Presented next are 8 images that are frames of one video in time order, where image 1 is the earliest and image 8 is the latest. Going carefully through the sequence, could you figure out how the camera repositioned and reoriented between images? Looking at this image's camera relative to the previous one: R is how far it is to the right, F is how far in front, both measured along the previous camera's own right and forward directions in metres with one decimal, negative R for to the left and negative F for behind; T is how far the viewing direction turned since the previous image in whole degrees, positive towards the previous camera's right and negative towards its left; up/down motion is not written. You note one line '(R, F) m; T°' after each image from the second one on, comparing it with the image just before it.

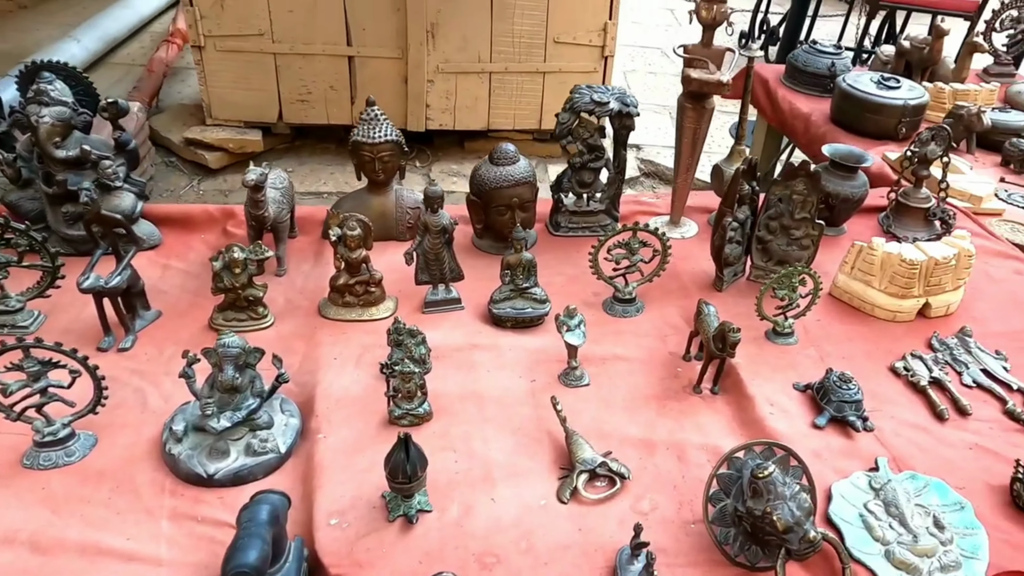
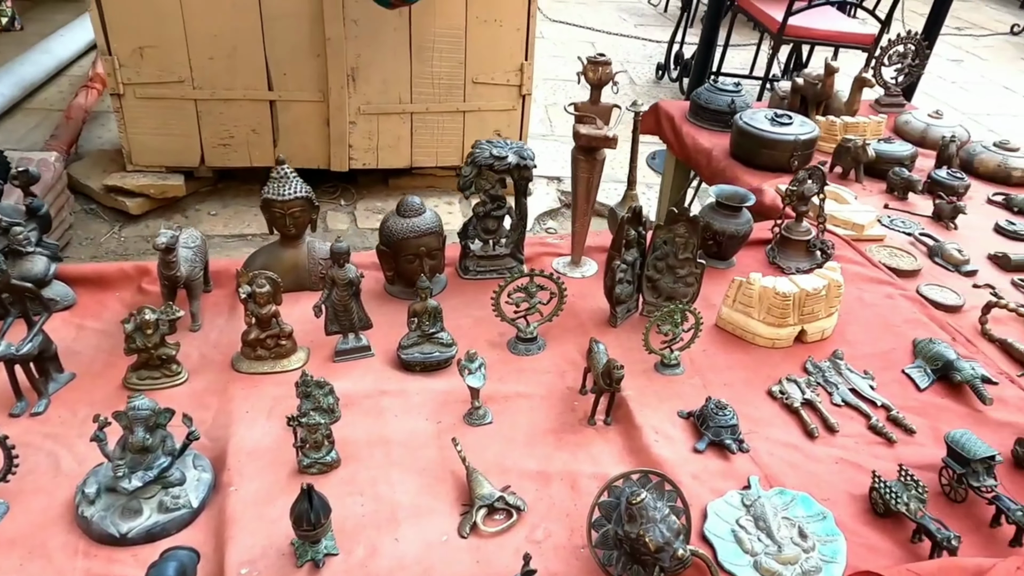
(+0.1, -0.1) m; +4°
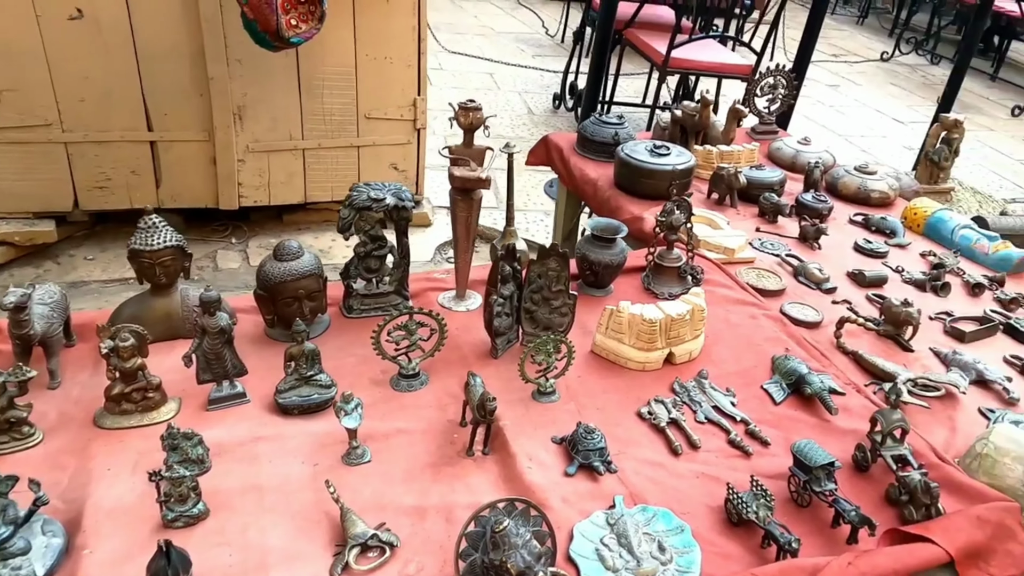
(+0.1, -0.1) m; +6°
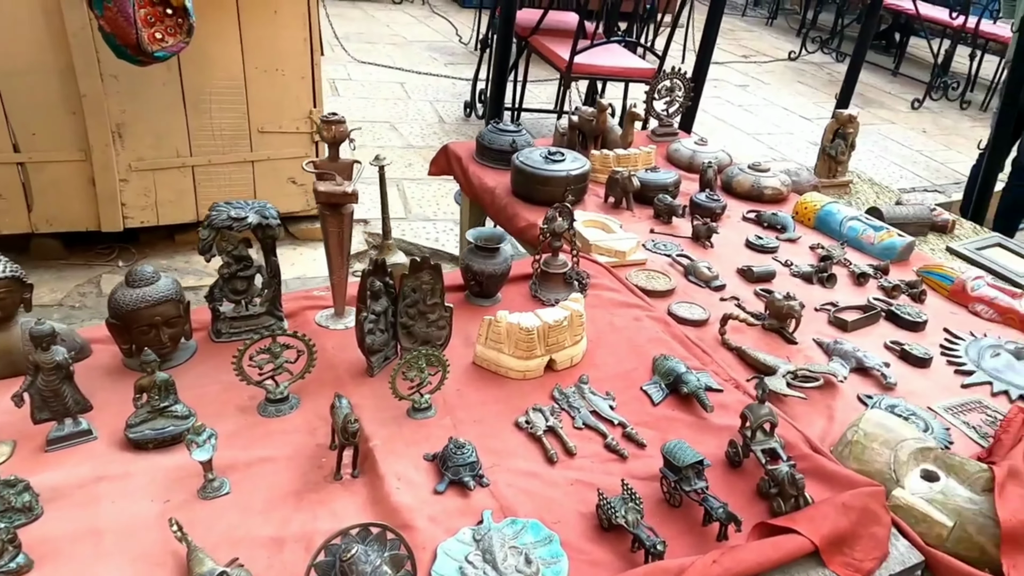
(+0.2, 0.0) m; +5°
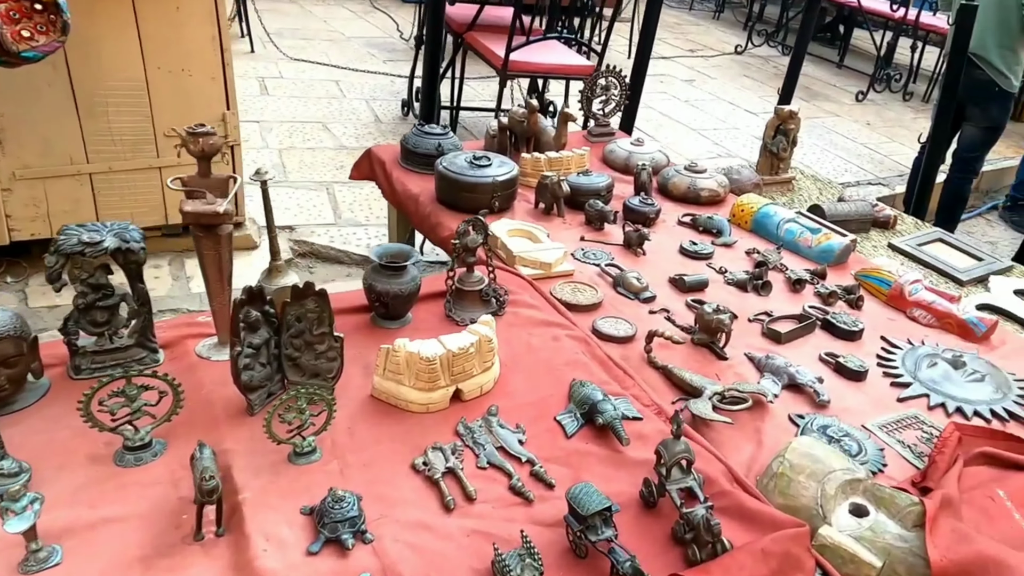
(+0.1, +0.2) m; +3°
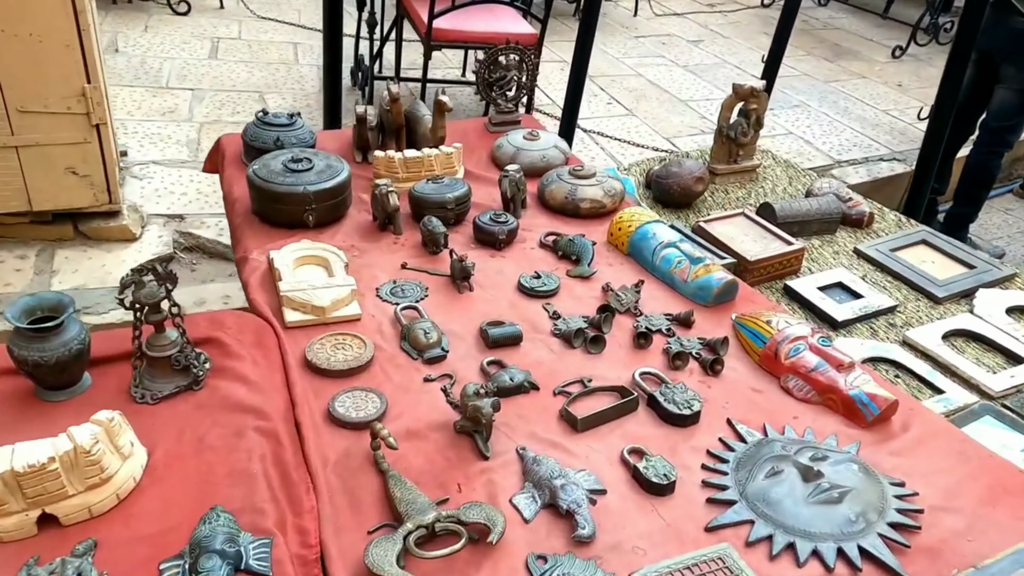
(+0.8, +0.6) m; -5°
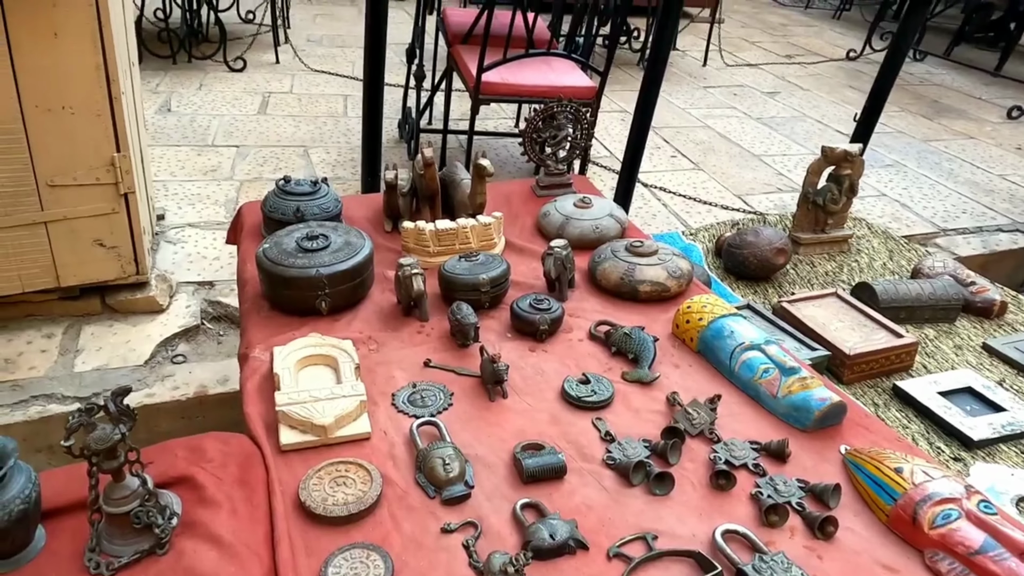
(0.0, +0.4) m; -4°
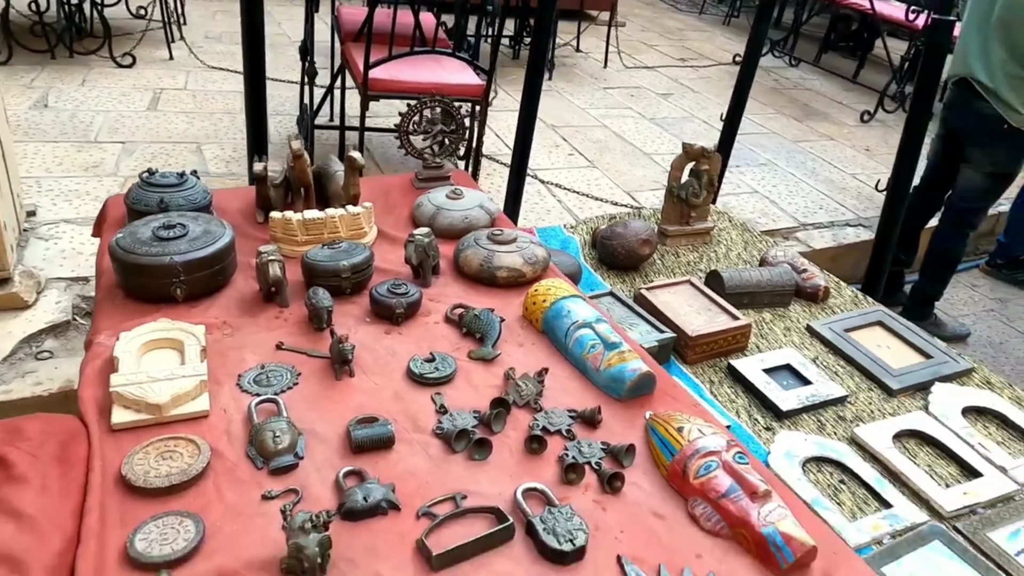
(+0.3, -0.1) m; +4°
